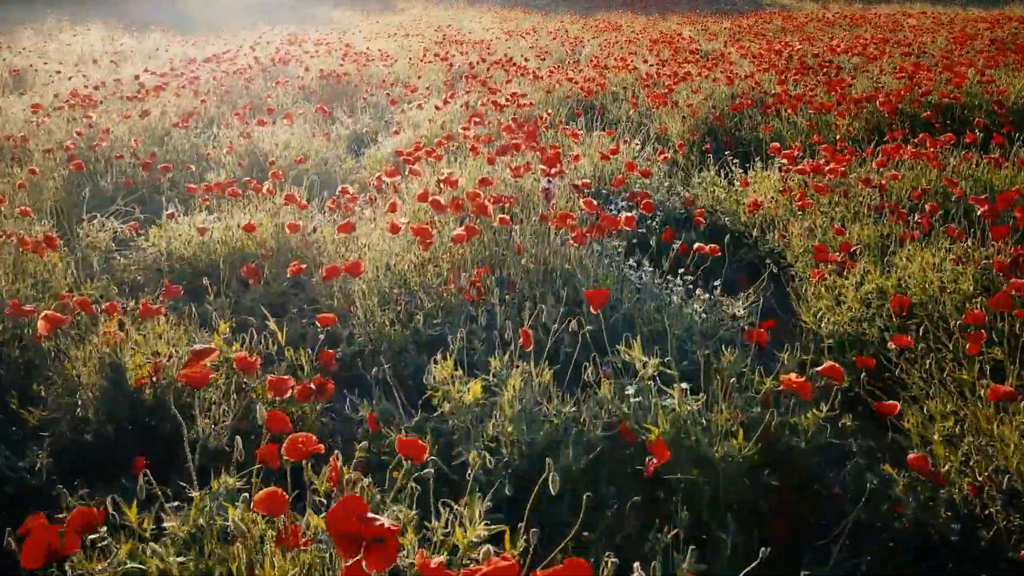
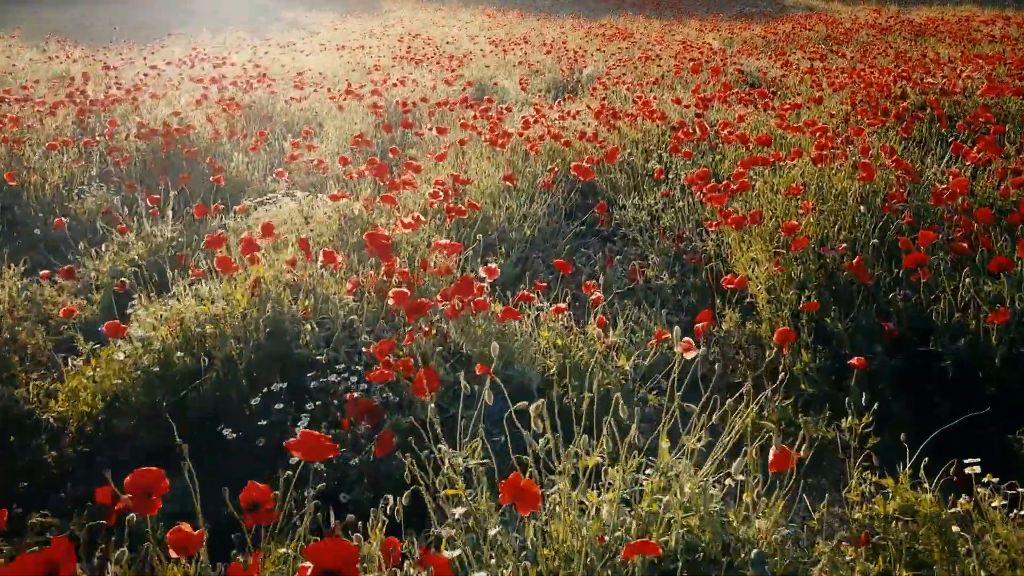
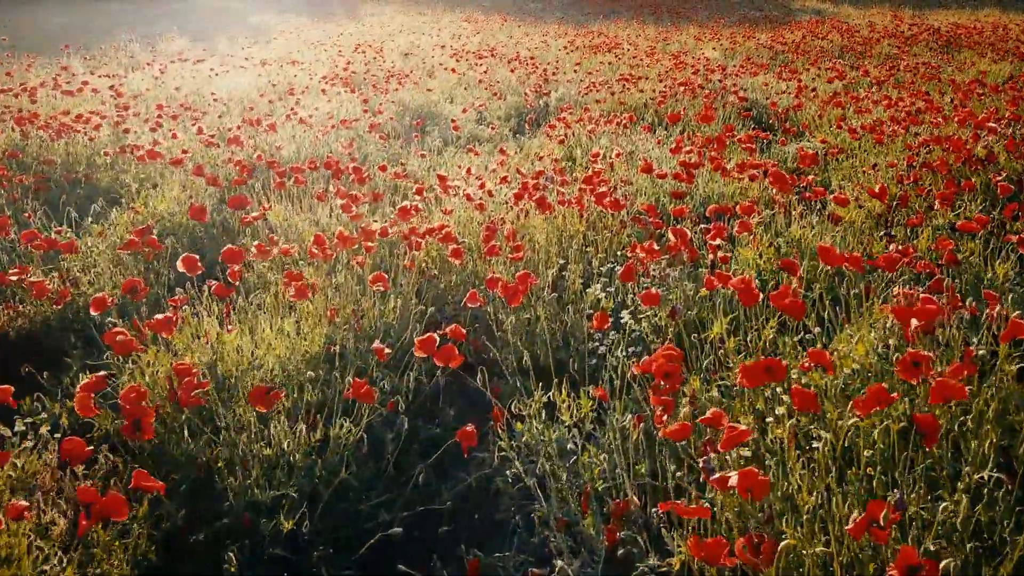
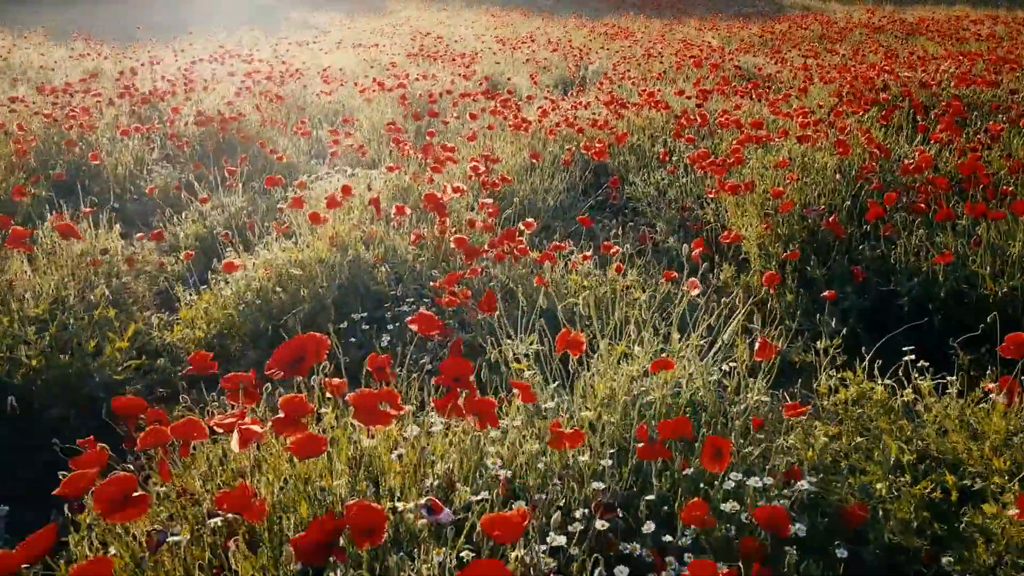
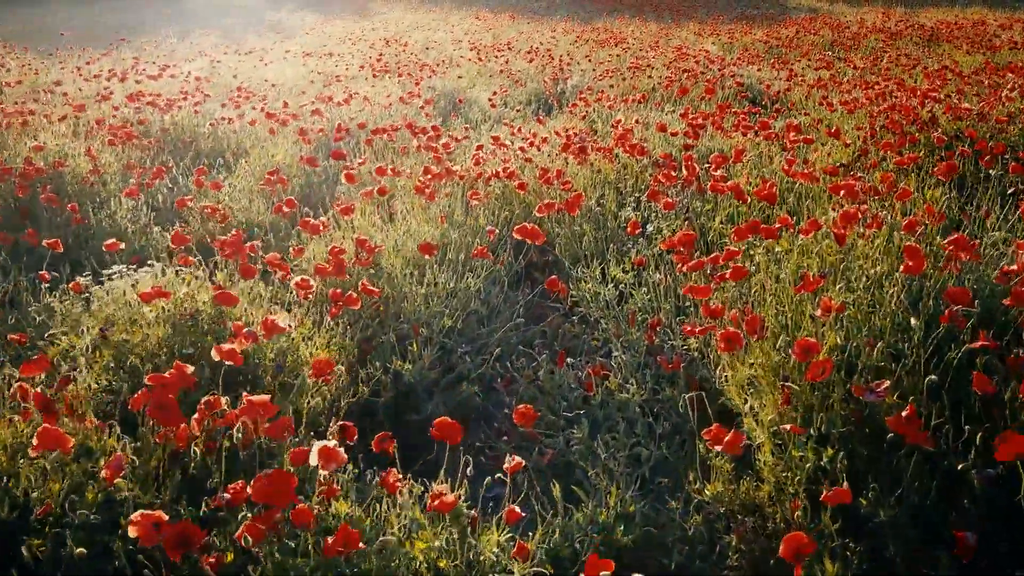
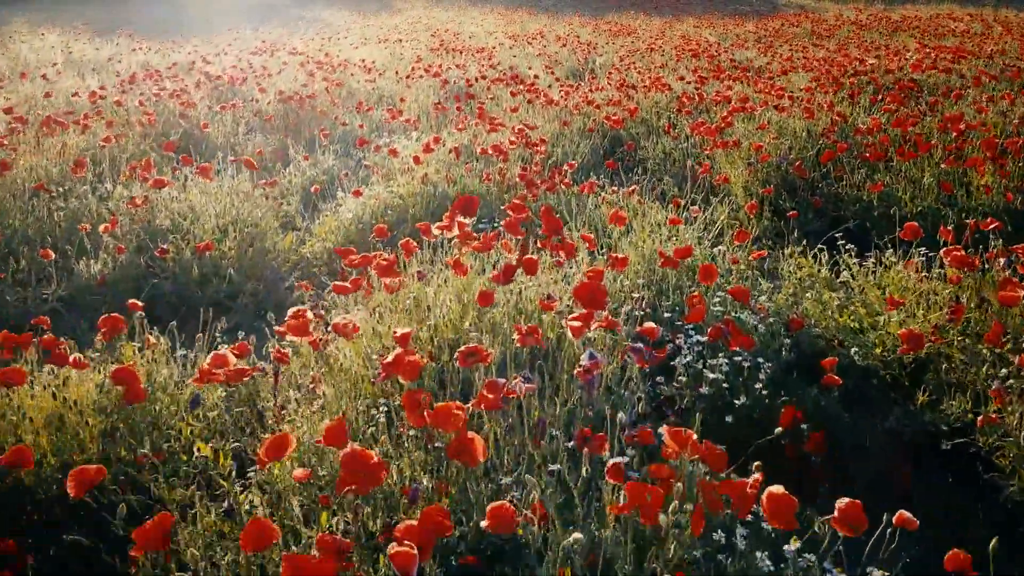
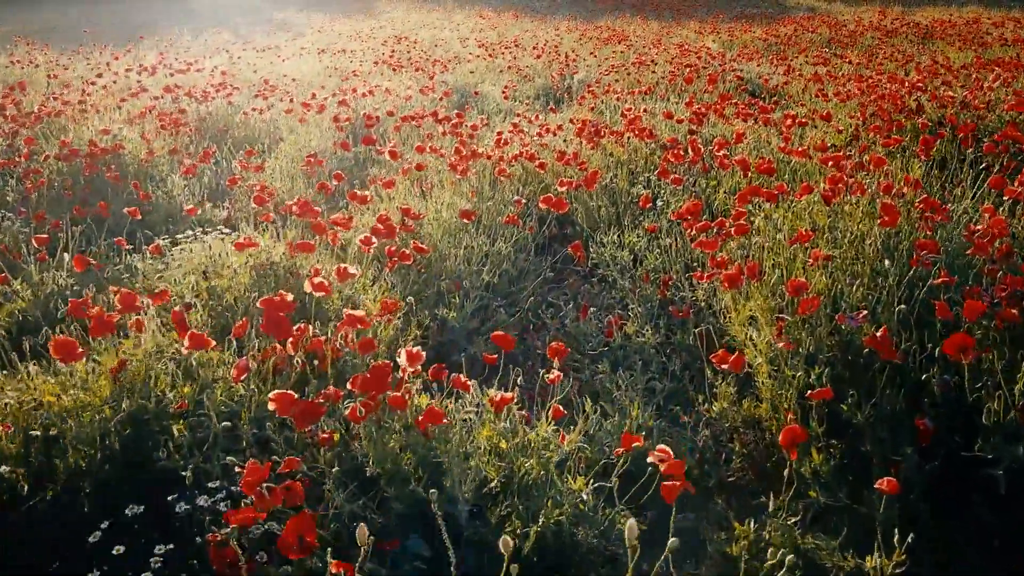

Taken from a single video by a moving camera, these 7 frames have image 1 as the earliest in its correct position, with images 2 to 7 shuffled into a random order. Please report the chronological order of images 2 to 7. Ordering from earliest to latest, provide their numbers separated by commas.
6, 4, 2, 7, 5, 3
